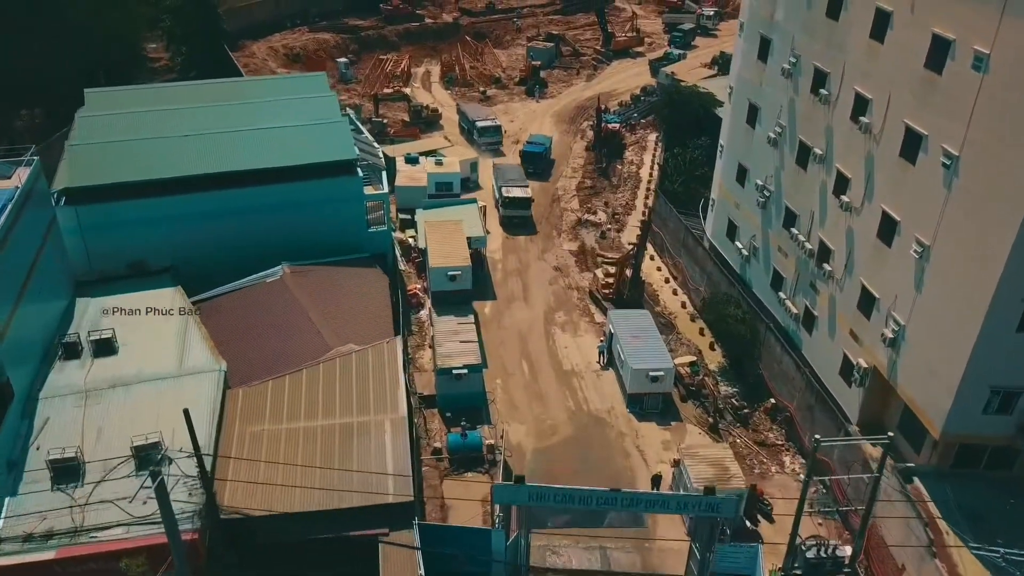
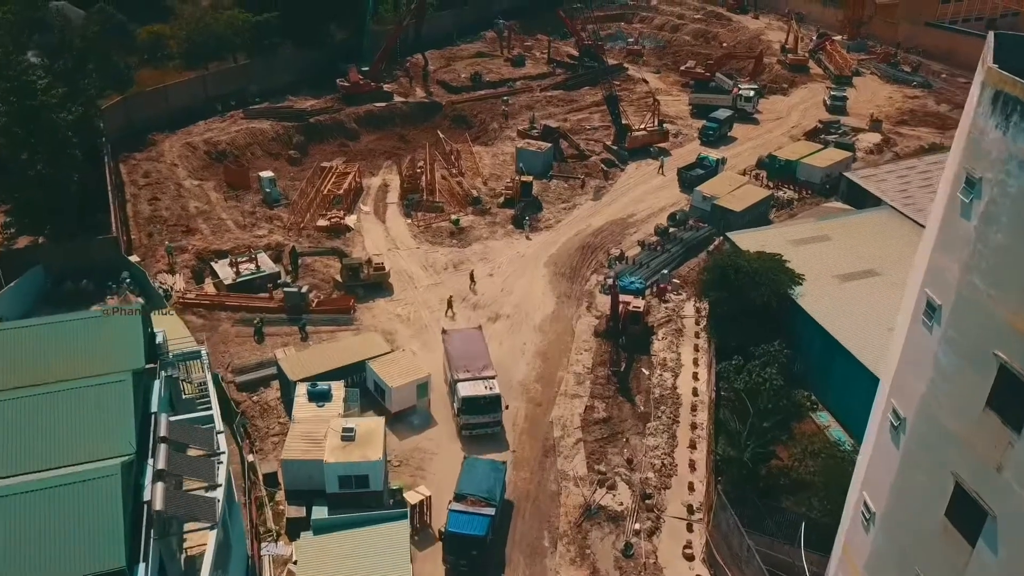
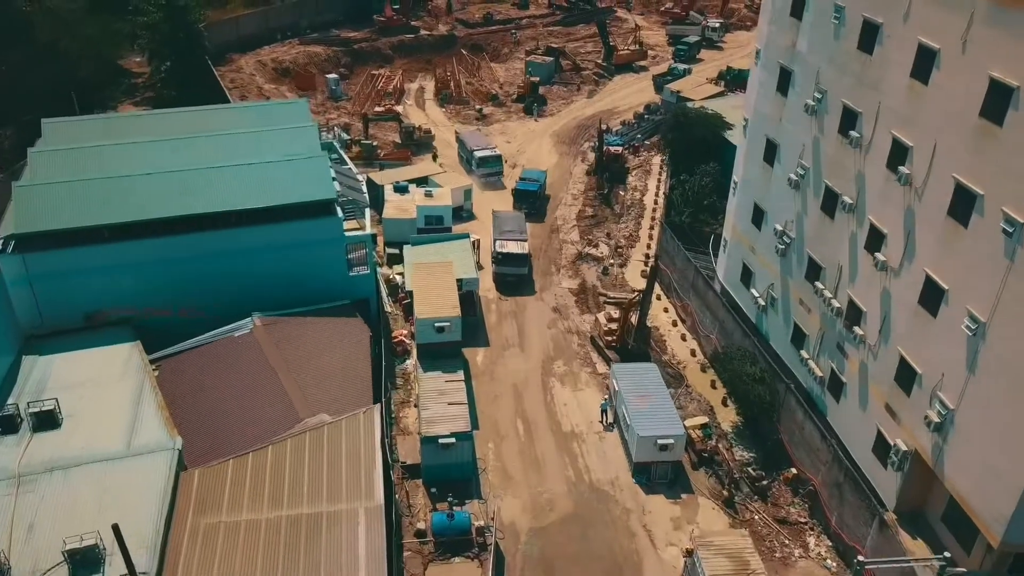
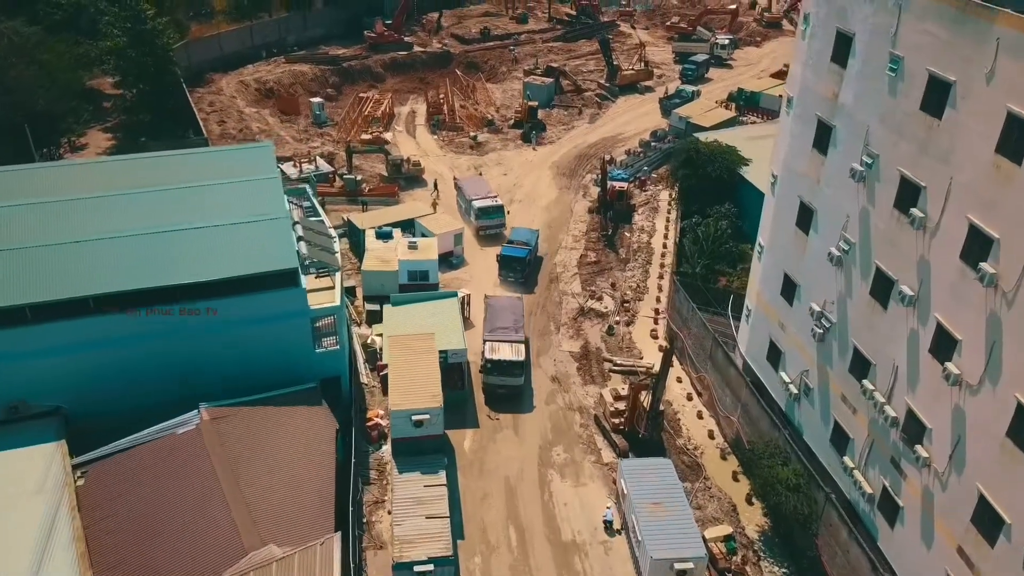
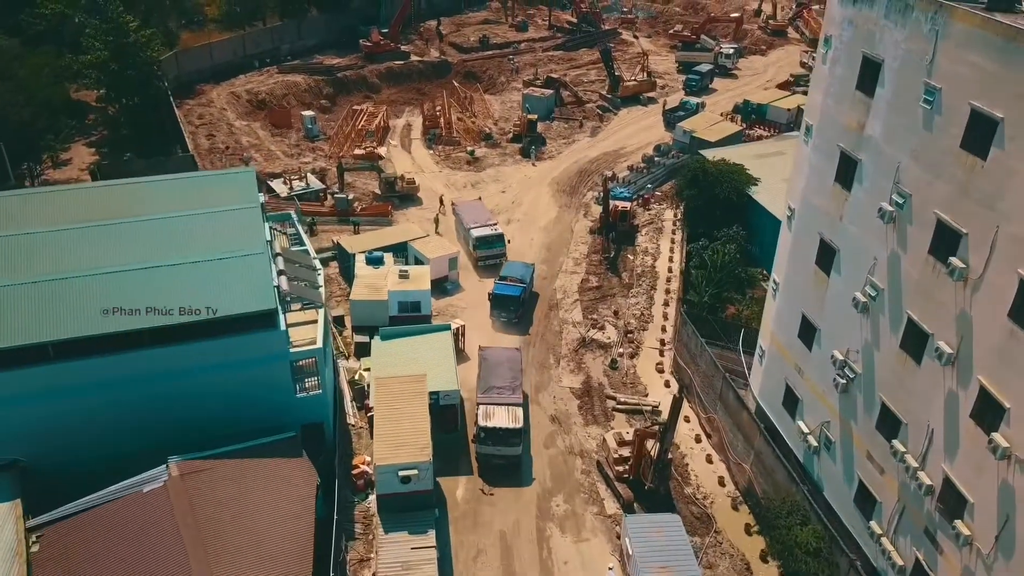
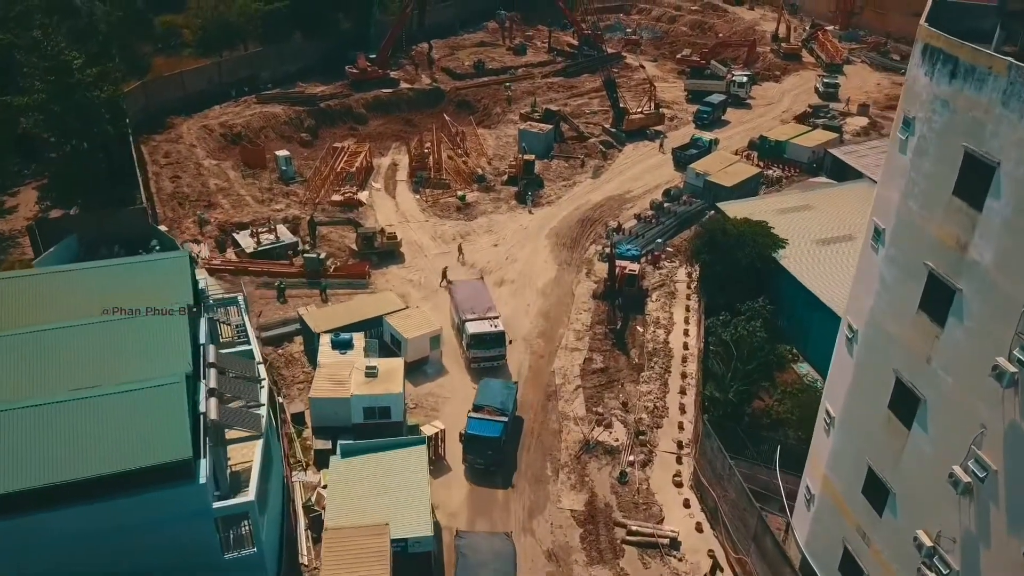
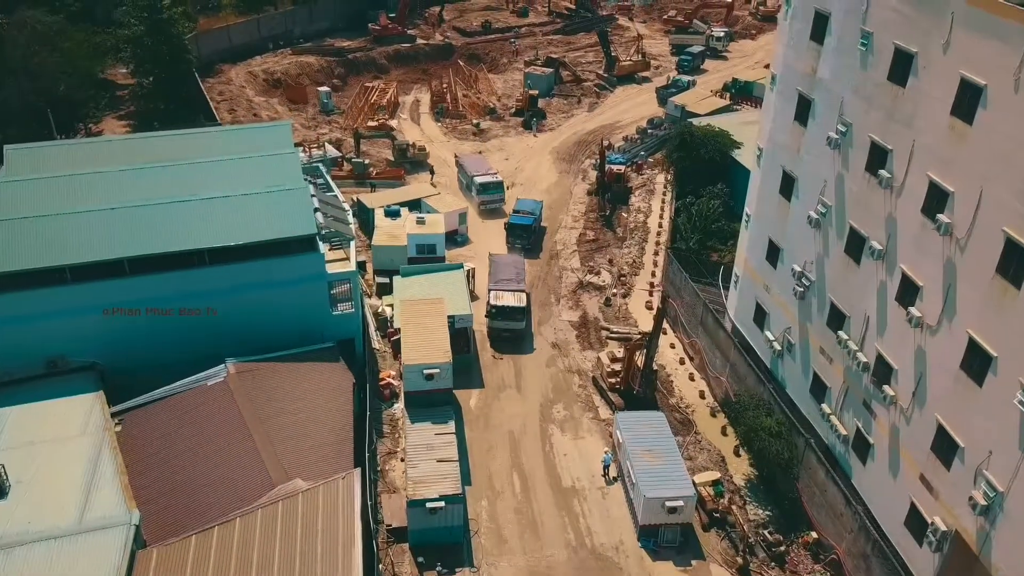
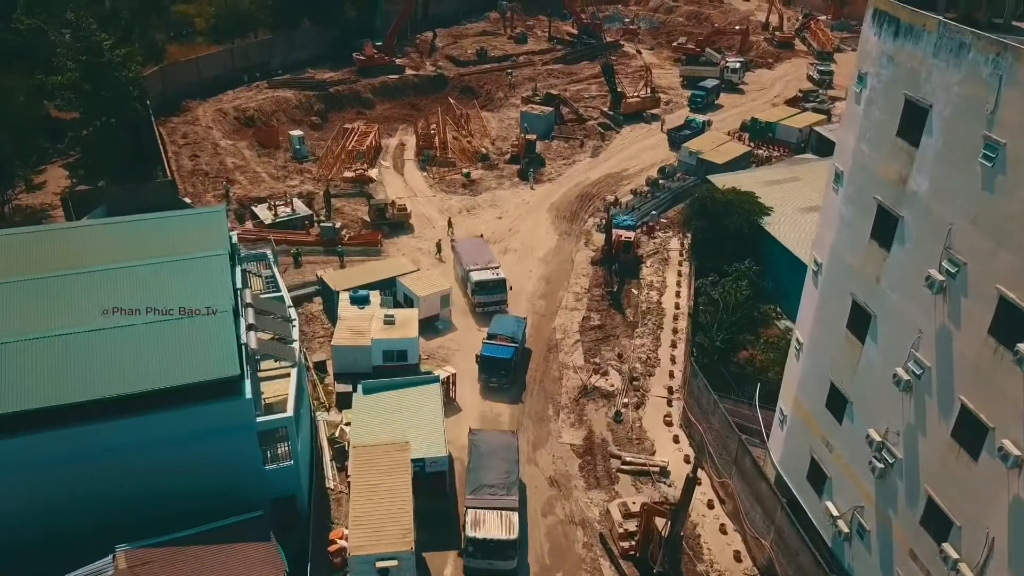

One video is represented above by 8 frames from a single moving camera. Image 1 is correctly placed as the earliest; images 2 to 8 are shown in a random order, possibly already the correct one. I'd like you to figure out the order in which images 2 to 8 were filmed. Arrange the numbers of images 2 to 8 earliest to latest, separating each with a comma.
3, 7, 4, 5, 8, 6, 2
